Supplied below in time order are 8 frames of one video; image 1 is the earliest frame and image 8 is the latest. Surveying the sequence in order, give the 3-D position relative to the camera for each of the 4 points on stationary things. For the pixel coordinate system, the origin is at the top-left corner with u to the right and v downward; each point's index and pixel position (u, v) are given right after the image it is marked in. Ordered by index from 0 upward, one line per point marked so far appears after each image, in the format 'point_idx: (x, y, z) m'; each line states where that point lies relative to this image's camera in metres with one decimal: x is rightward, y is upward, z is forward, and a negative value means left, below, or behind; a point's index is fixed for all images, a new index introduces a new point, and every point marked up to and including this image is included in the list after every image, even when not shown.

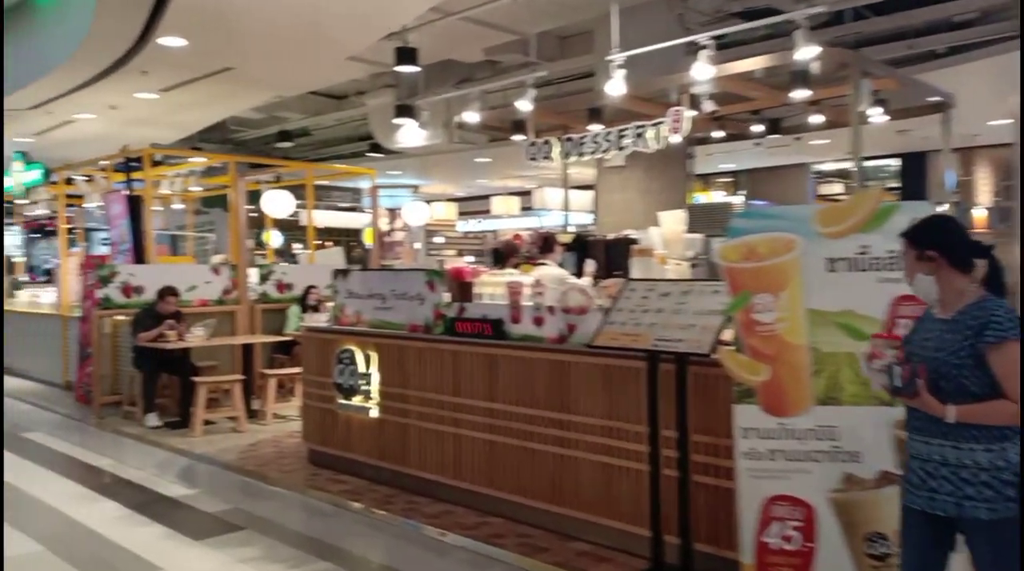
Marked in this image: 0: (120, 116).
0: (-4.6, +2.0, +9.4) m
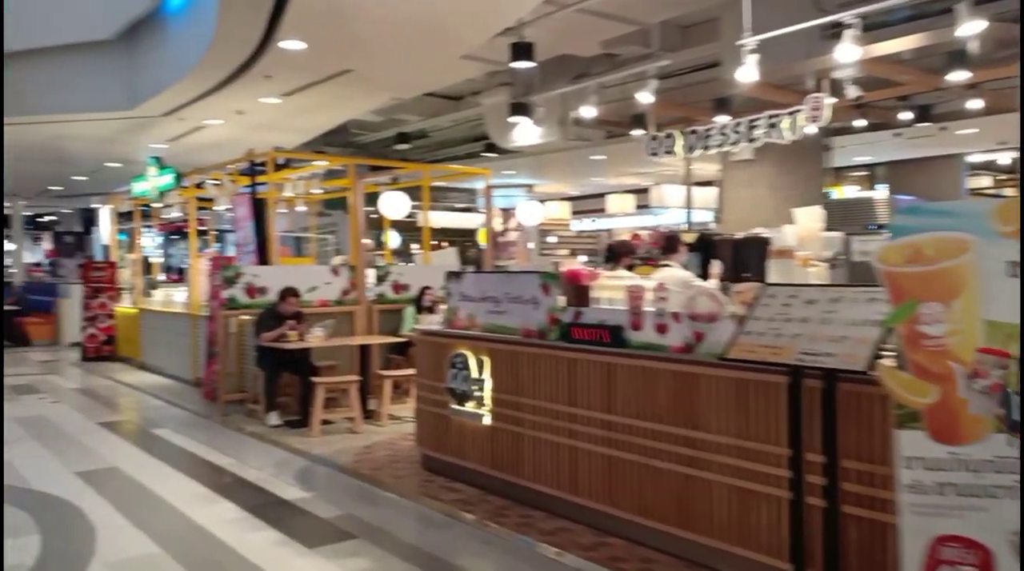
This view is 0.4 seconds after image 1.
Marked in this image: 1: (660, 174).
0: (-3.2, +2.0, +9.7) m
1: (+2.8, +2.1, +15.4) m
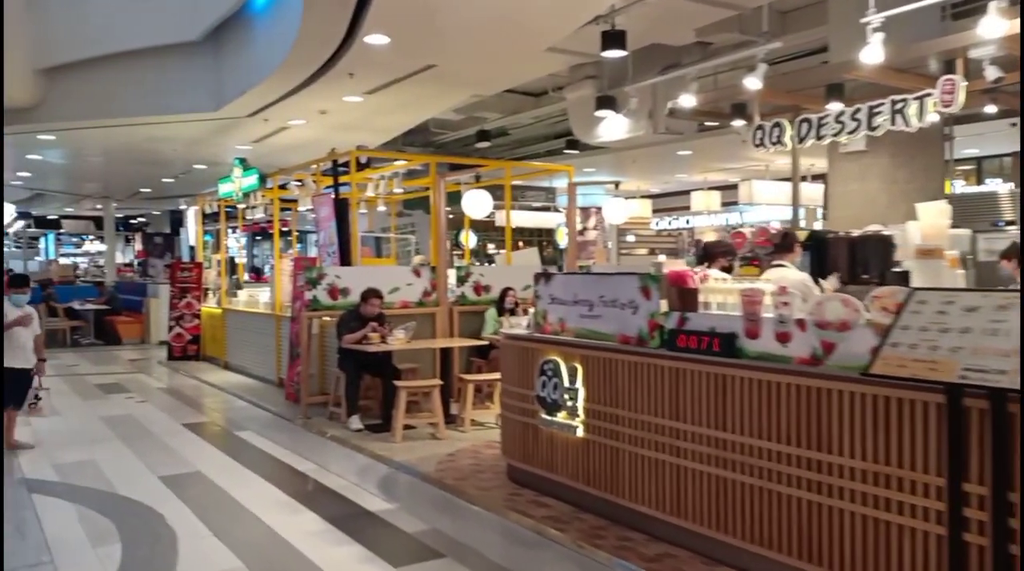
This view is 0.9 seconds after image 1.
0: (-2.2, +2.0, +9.6) m
1: (+4.3, +2.1, +14.8) m
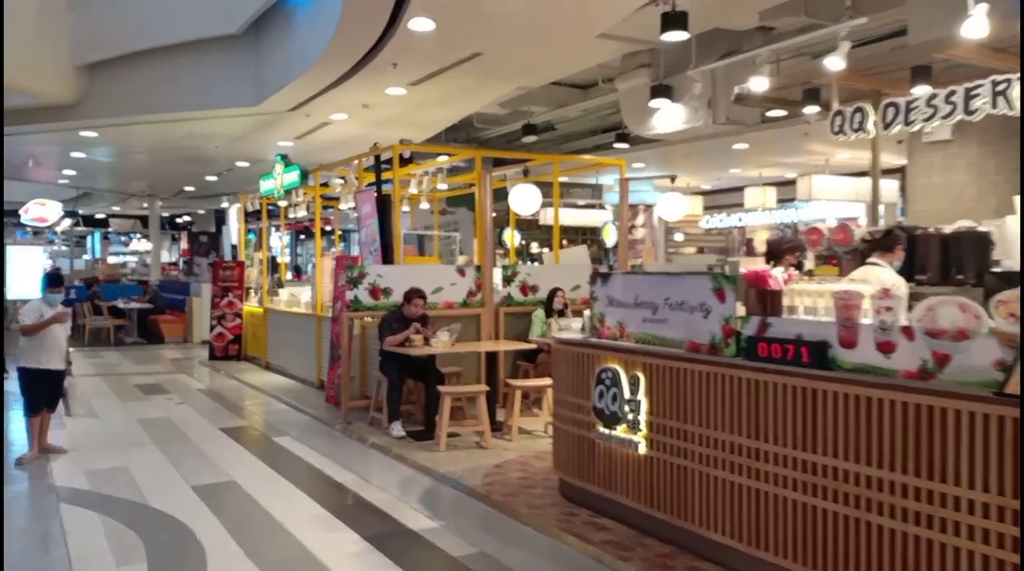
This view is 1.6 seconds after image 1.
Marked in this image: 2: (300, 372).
0: (-1.6, +2.0, +9.3) m
1: (+5.1, +2.1, +14.1) m
2: (-2.6, -1.1, +9.9) m
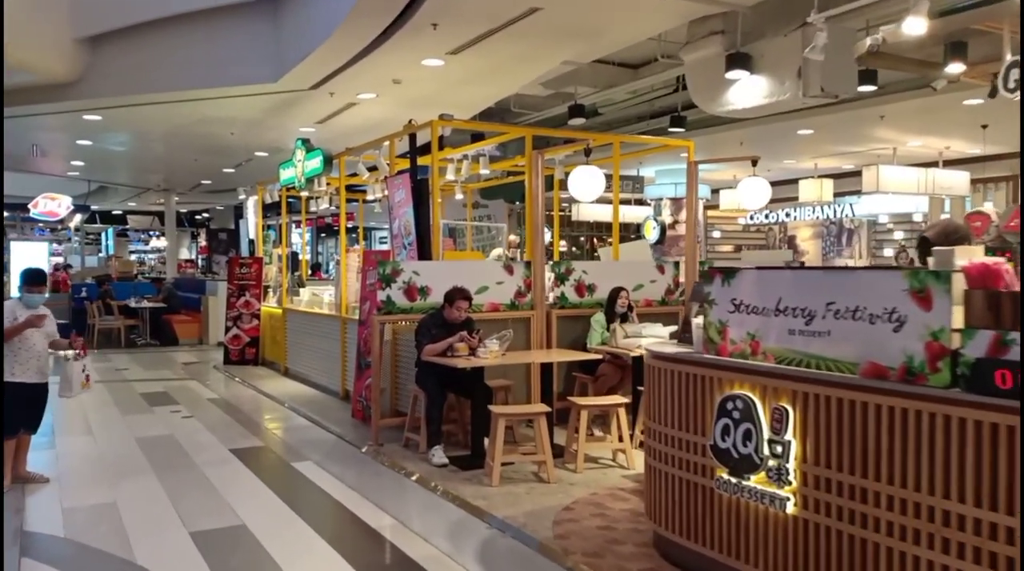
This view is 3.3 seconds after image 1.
0: (-1.1, +2.0, +8.3) m
1: (+5.8, +2.1, +13.0) m
2: (-2.1, -1.1, +8.9) m
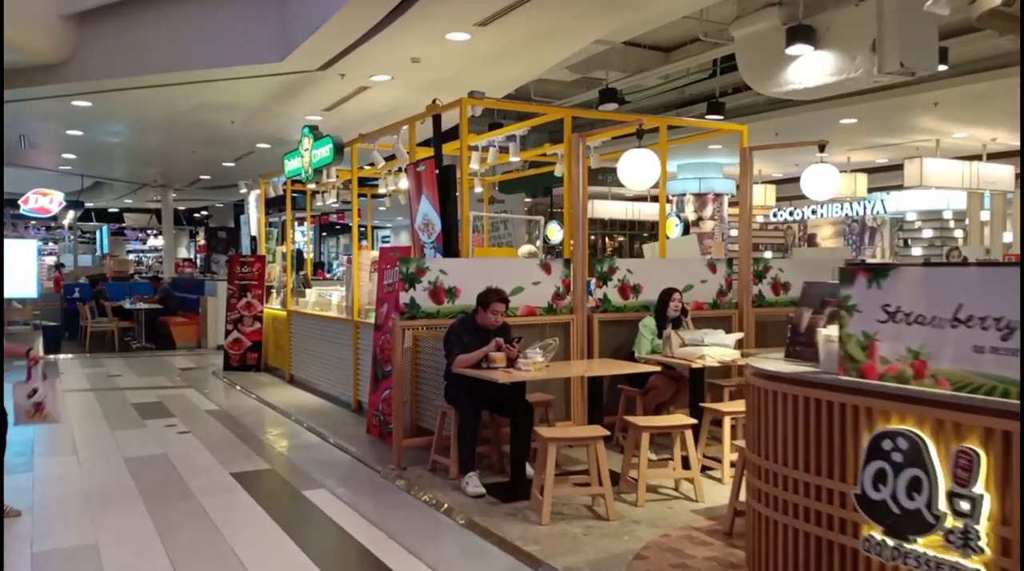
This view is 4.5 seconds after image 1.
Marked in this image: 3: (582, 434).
0: (-0.9, +2.0, +7.6) m
1: (+6.0, +2.1, +12.2) m
2: (-1.9, -1.1, +8.1) m
3: (+0.4, -0.8, +4.2) m
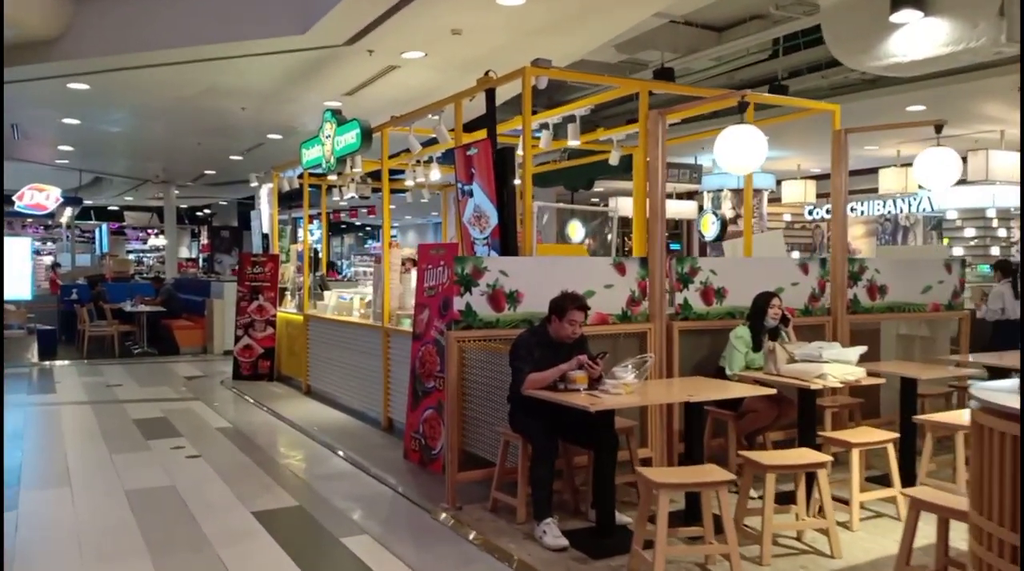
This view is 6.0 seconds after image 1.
0: (-0.5, +2.0, +6.7) m
1: (+6.5, +2.1, +11.4) m
2: (-1.4, -1.1, +7.3) m
3: (+0.8, -0.8, +3.4) m
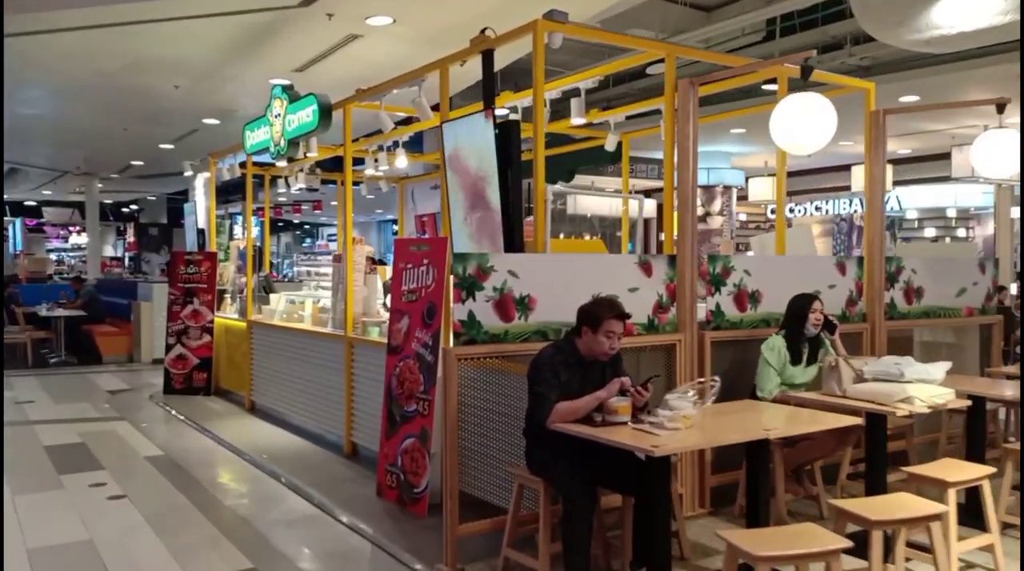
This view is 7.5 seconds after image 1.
0: (-0.6, +2.0, +5.8) m
1: (+6.0, +2.1, +11.0) m
2: (-1.6, -1.1, +6.3) m
3: (+0.9, -0.8, +2.6) m
